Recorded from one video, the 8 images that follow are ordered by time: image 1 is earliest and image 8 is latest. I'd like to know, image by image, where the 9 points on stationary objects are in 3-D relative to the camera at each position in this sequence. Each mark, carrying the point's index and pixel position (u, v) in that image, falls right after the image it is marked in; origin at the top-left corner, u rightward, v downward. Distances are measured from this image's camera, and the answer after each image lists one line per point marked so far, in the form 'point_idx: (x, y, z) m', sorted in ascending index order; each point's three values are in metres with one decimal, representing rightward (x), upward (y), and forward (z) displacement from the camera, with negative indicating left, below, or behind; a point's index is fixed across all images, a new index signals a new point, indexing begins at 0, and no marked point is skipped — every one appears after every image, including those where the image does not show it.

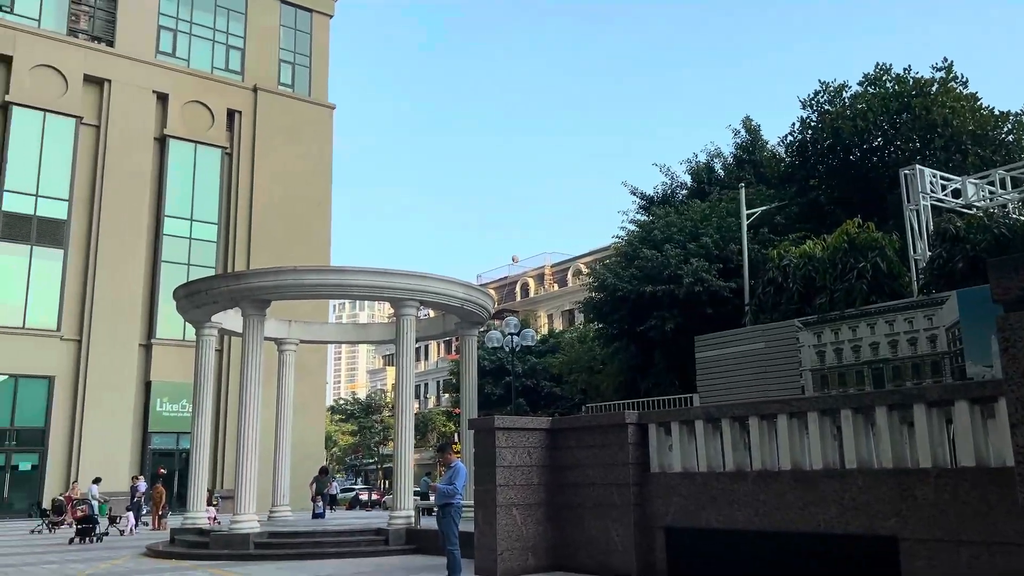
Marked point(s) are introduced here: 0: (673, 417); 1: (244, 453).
0: (+2.2, -1.8, +10.9) m
1: (-5.4, -3.4, +16.3) m
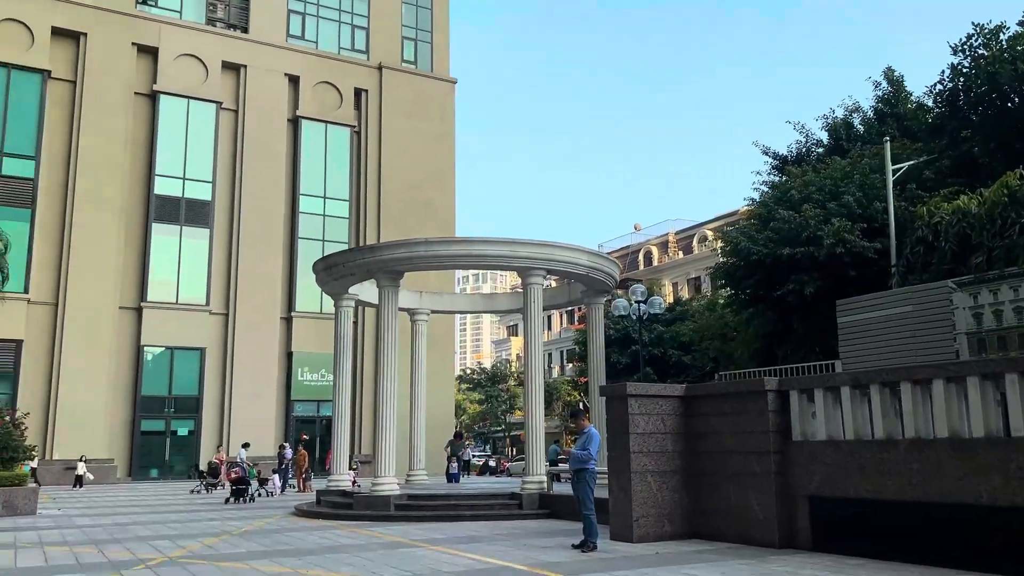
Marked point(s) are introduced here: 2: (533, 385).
0: (+4.0, -1.2, +10.5) m
1: (-2.8, -2.8, +17.0) m
2: (+0.5, -2.0, +16.9) m
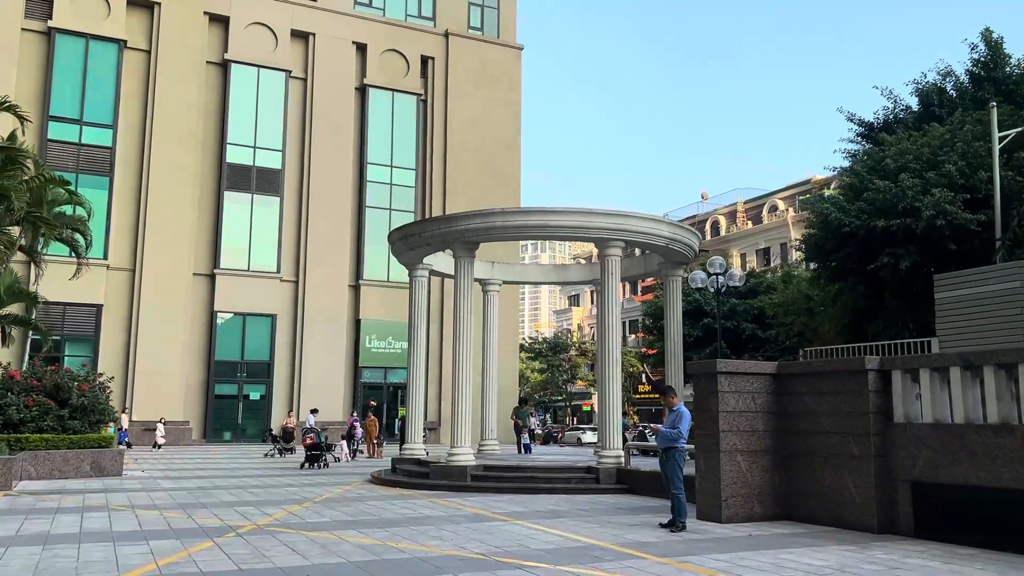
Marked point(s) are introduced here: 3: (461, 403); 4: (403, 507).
0: (+5.1, -0.9, +9.9) m
1: (-1.2, -2.2, +16.9) m
2: (+2.1, -1.4, +16.7) m
3: (-1.1, -2.4, +16.9) m
4: (-1.7, -3.5, +12.8) m
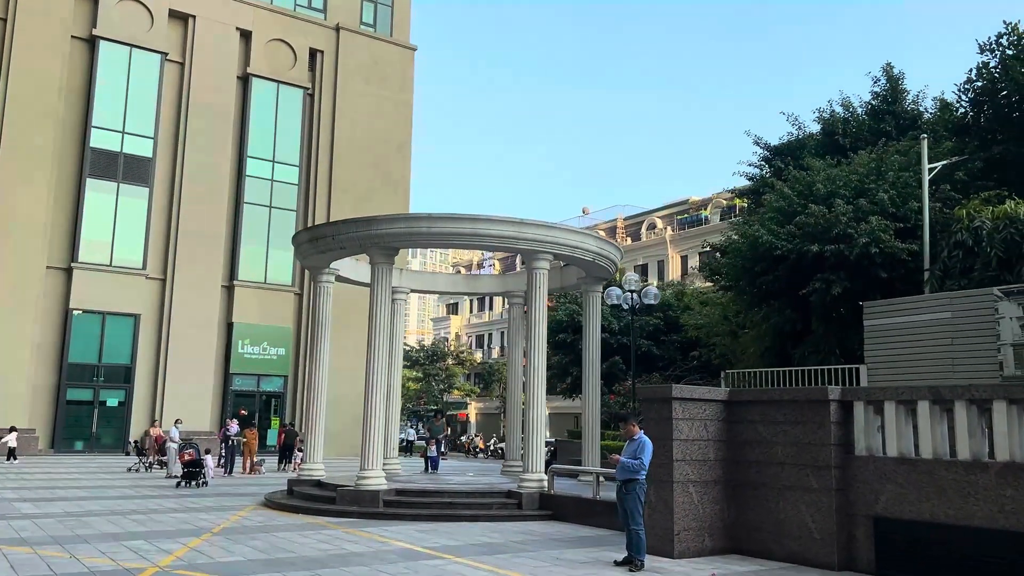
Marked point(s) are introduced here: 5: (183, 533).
0: (+4.5, -1.3, +9.7) m
1: (-2.8, -2.3, +15.6) m
2: (+0.5, -1.7, +15.9) m
3: (-2.7, -2.6, +15.5) m
4: (-2.7, -3.6, +11.5) m
5: (-5.0, -3.7, +12.1) m
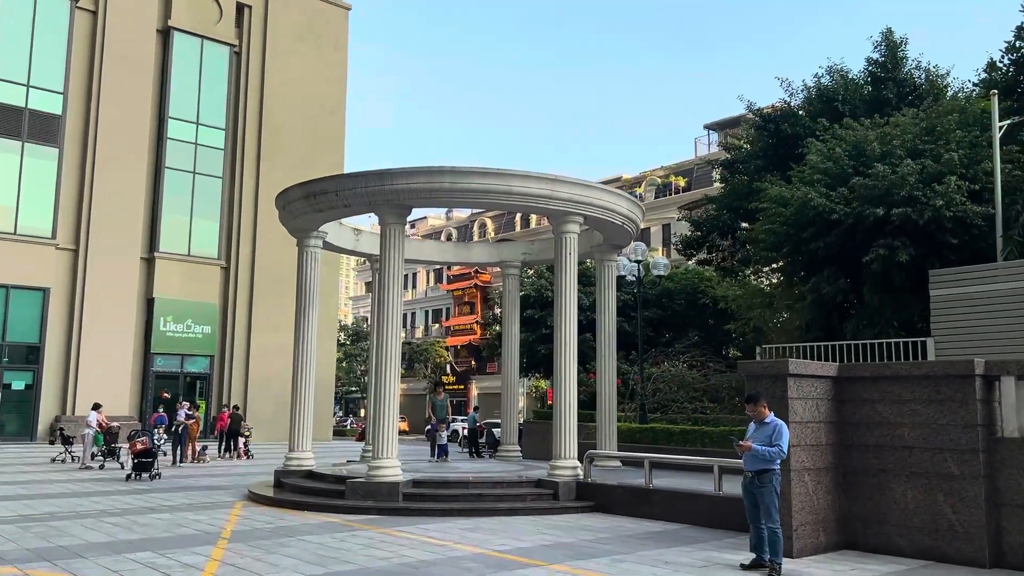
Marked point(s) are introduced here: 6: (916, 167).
0: (+5.7, -0.9, +8.6) m
1: (-2.2, -1.7, +13.6) m
2: (+1.0, -1.1, +14.2) m
3: (-2.1, -1.9, +13.6) m
4: (-1.7, -3.1, +9.5) m
5: (-4.0, -3.1, +10.0) m
6: (+9.0, +2.7, +17.8) m
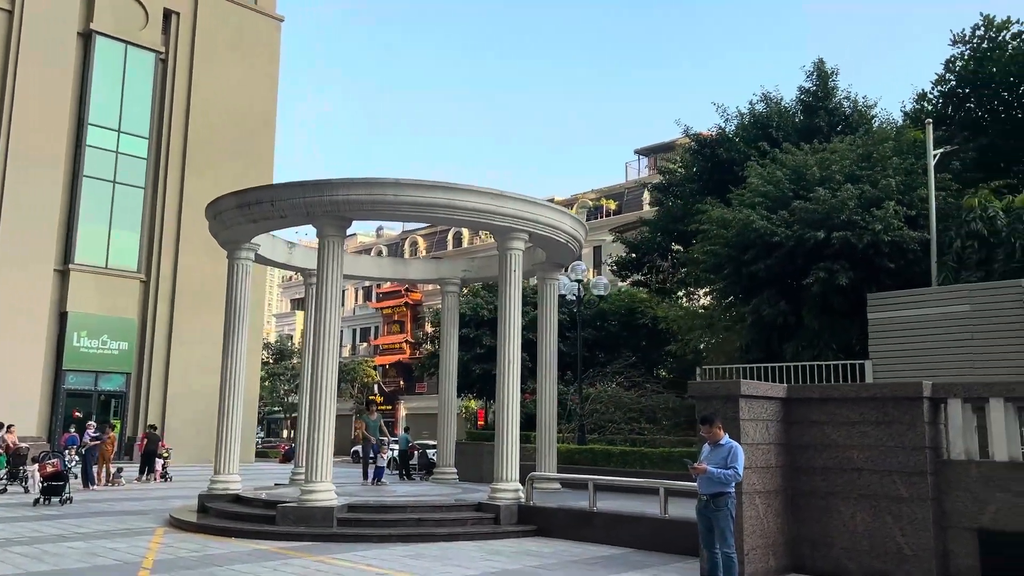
0: (+5.2, -1.1, +8.7) m
1: (-3.2, -1.9, +13.0) m
2: (0.0, -1.4, +13.9) m
3: (-3.1, -2.2, +13.0) m
4: (-2.4, -3.2, +8.9) m
5: (-4.7, -3.3, +9.2) m
6: (+7.7, +2.2, +18.2) m
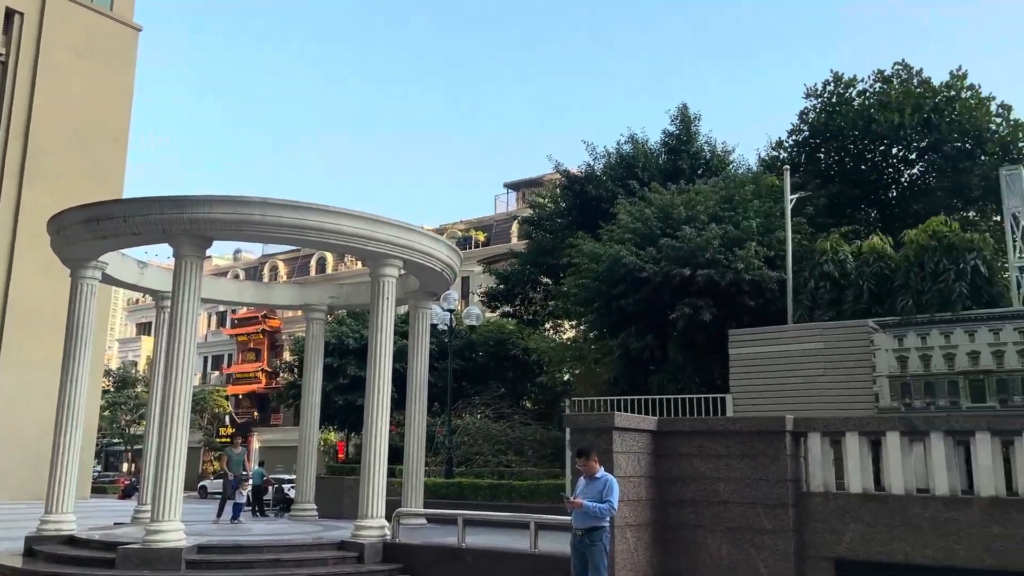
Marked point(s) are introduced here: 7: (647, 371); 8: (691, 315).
0: (+3.8, -1.6, +9.1) m
1: (-5.2, -2.3, +12.0) m
2: (-2.2, -1.9, +13.4) m
3: (-5.1, -2.5, +11.9) m
4: (-3.7, -3.5, +8.0) m
5: (-6.0, -3.4, +7.9) m
6: (+4.8, +1.3, +19.1) m
7: (+3.3, -2.0, +19.9) m
8: (+4.1, -0.6, +18.5) m
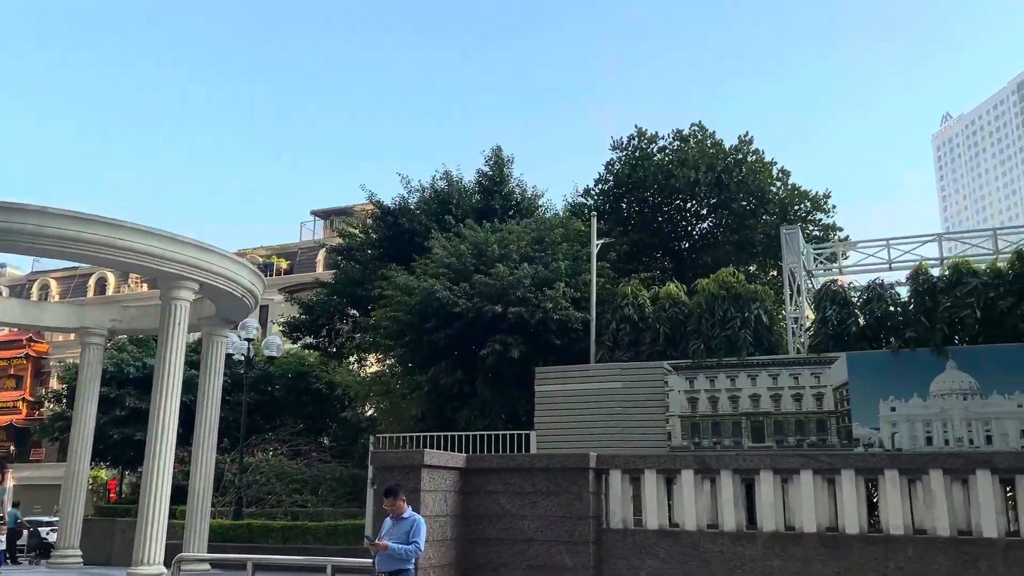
0: (+1.6, -2.1, +9.5) m
1: (-7.8, -2.5, +10.1) m
2: (-5.3, -2.3, +12.2) m
3: (-7.8, -2.7, +10.1) m
4: (-5.5, -3.6, +6.6) m
5: (-7.7, -3.4, +5.9) m
6: (+0.3, +0.4, +19.5) m
7: (-1.5, -2.9, +19.8) m
8: (-0.3, -1.5, +18.7) m
